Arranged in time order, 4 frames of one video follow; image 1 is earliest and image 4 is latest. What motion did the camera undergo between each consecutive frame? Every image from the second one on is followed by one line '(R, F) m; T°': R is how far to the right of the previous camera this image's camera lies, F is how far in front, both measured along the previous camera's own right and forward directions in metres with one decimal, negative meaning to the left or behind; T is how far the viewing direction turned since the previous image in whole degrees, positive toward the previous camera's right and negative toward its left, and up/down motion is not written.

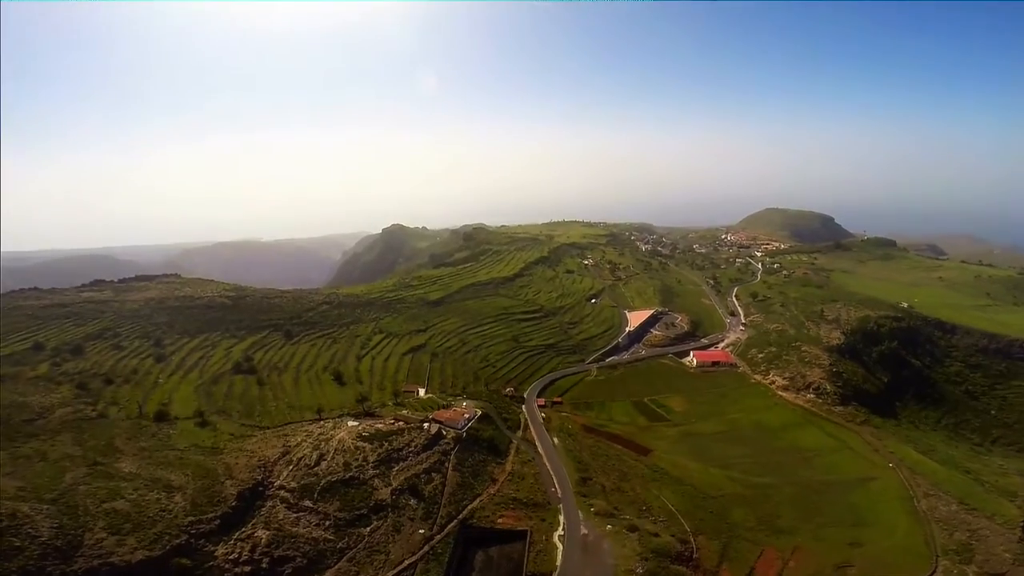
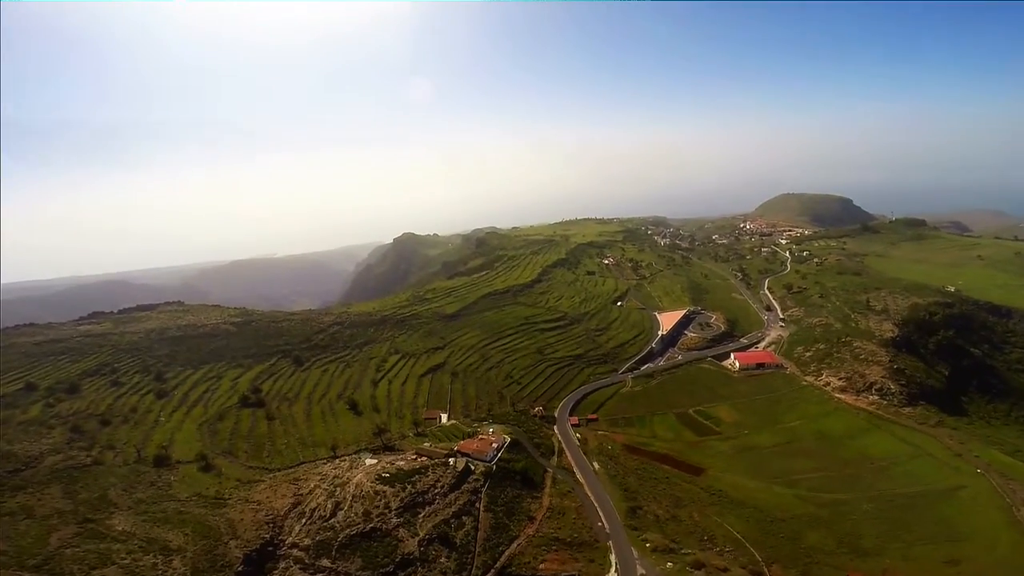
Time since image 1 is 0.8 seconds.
(-1.4, +5.7) m; -1°
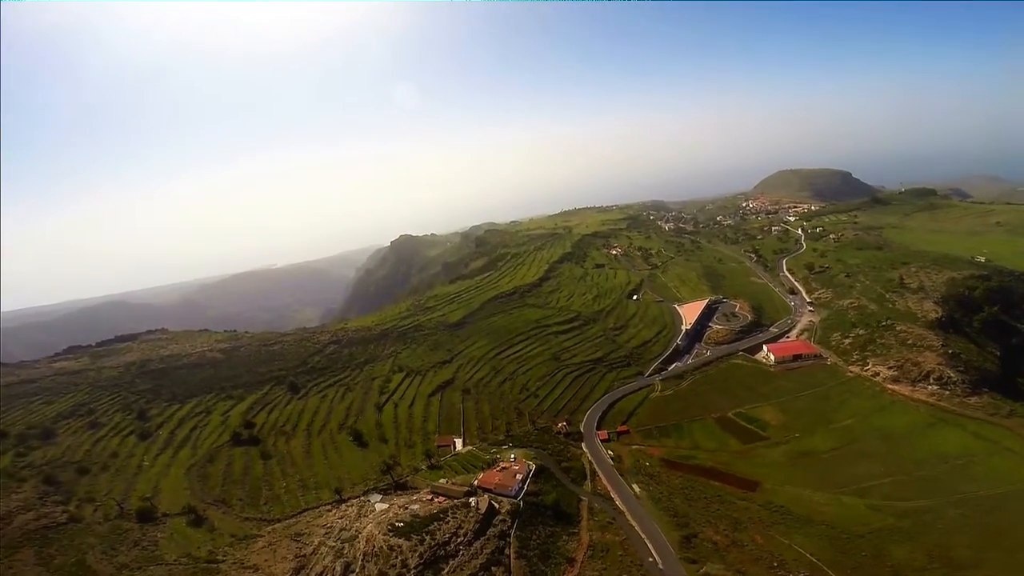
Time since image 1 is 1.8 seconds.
(-1.6, +6.2) m; 0°
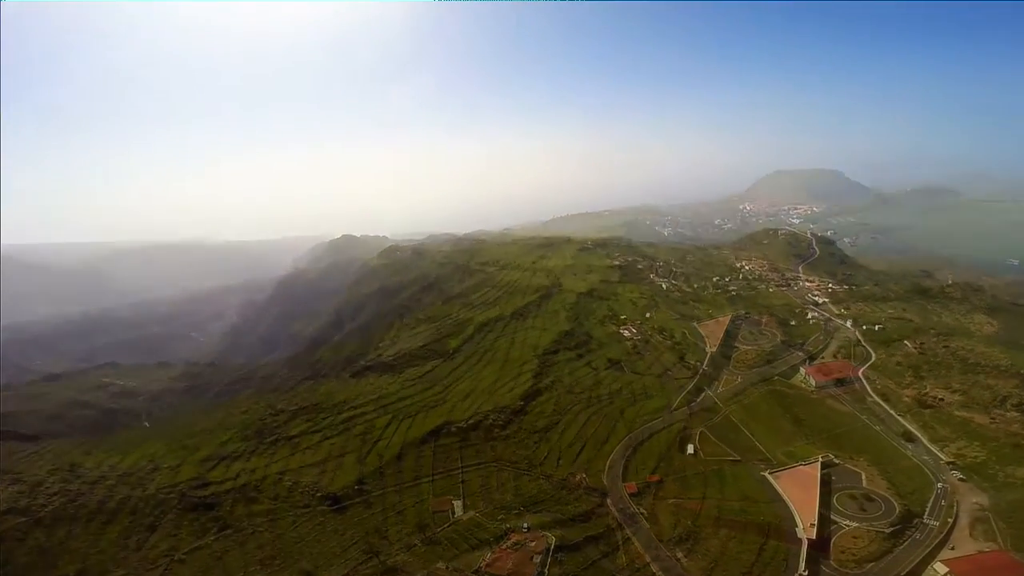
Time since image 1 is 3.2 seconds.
(-1.5, +8.9) m; +1°
